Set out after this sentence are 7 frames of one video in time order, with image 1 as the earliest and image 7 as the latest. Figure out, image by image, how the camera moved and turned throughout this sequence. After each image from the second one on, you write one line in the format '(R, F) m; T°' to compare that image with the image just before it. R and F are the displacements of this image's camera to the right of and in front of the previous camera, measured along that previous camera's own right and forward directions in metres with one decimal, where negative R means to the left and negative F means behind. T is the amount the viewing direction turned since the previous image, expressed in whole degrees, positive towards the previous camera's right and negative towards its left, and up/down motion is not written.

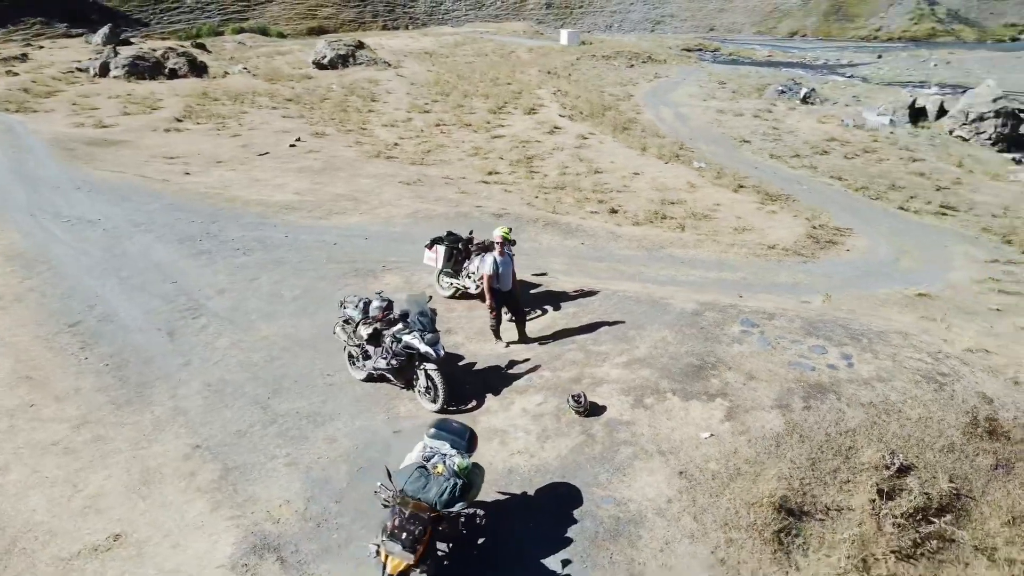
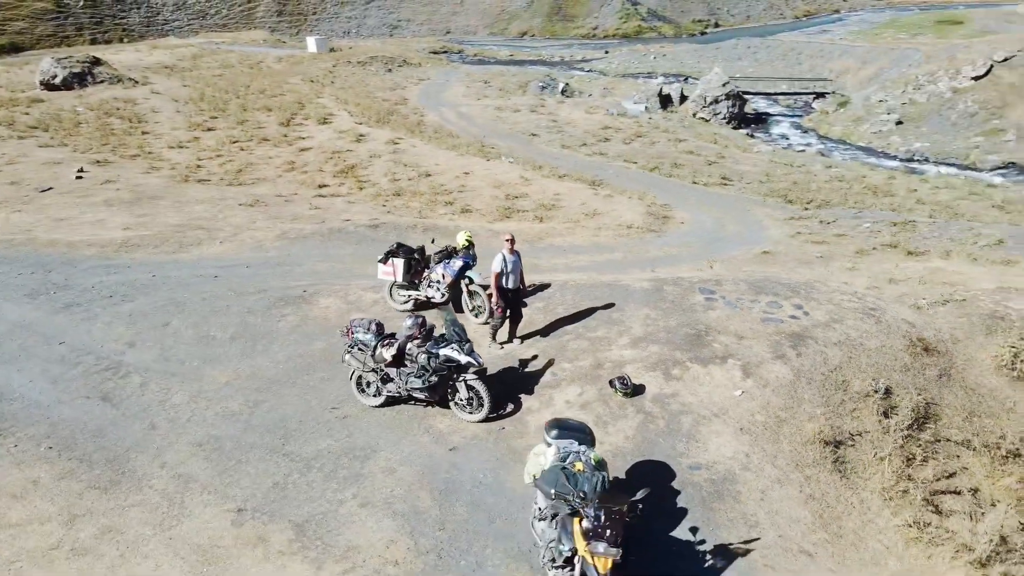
(-3.2, +0.5) m; +18°
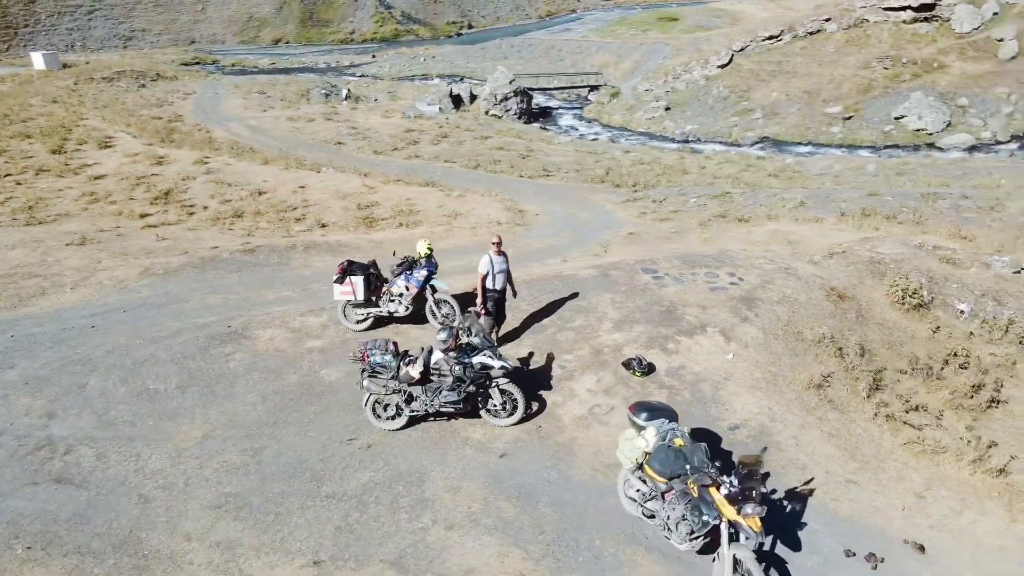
(-2.8, +0.4) m; +16°
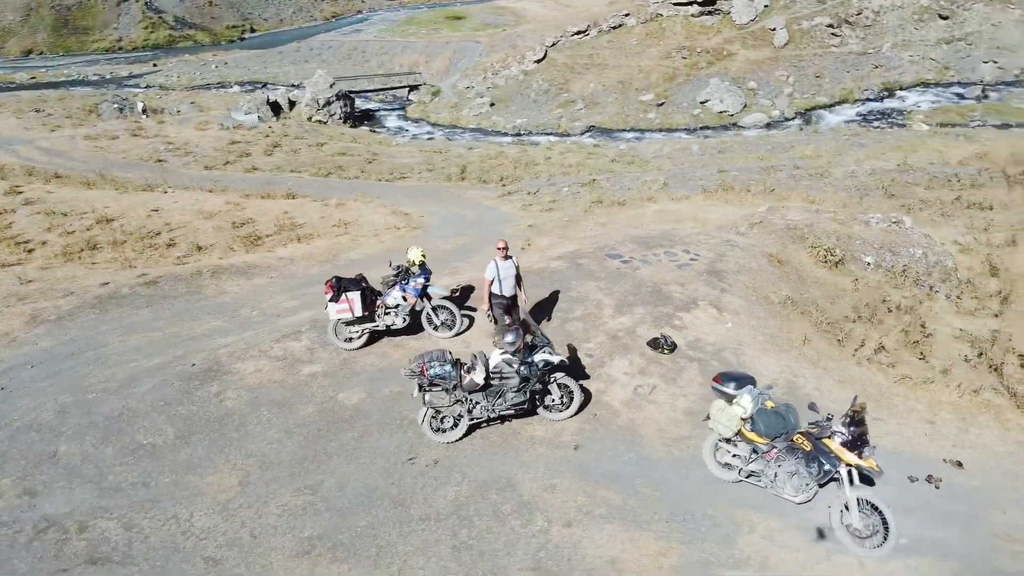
(-2.8, +0.3) m; +14°
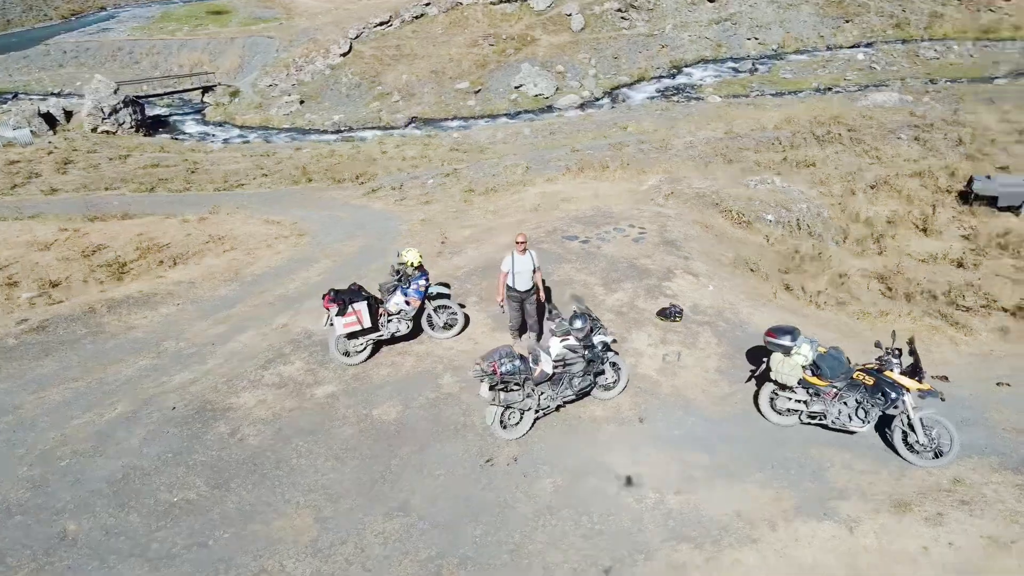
(-2.9, +0.4) m; +15°
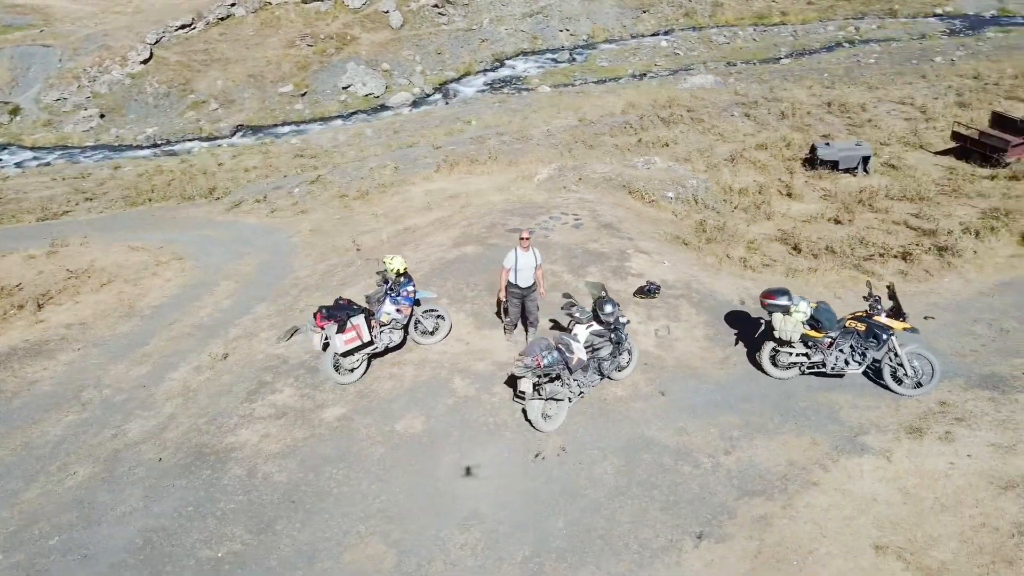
(-2.4, +0.3) m; +14°
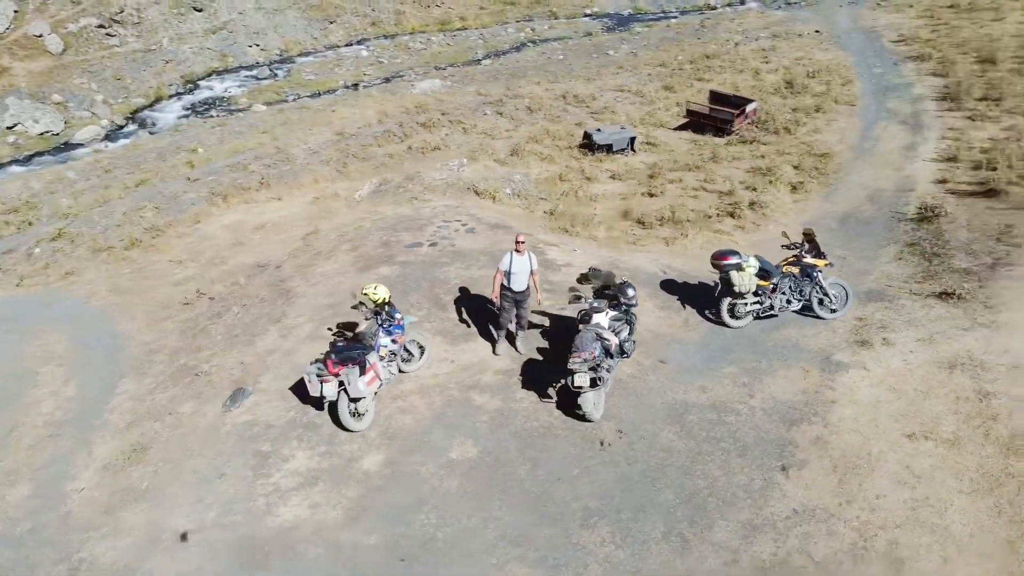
(-3.8, +0.7) m; +22°
